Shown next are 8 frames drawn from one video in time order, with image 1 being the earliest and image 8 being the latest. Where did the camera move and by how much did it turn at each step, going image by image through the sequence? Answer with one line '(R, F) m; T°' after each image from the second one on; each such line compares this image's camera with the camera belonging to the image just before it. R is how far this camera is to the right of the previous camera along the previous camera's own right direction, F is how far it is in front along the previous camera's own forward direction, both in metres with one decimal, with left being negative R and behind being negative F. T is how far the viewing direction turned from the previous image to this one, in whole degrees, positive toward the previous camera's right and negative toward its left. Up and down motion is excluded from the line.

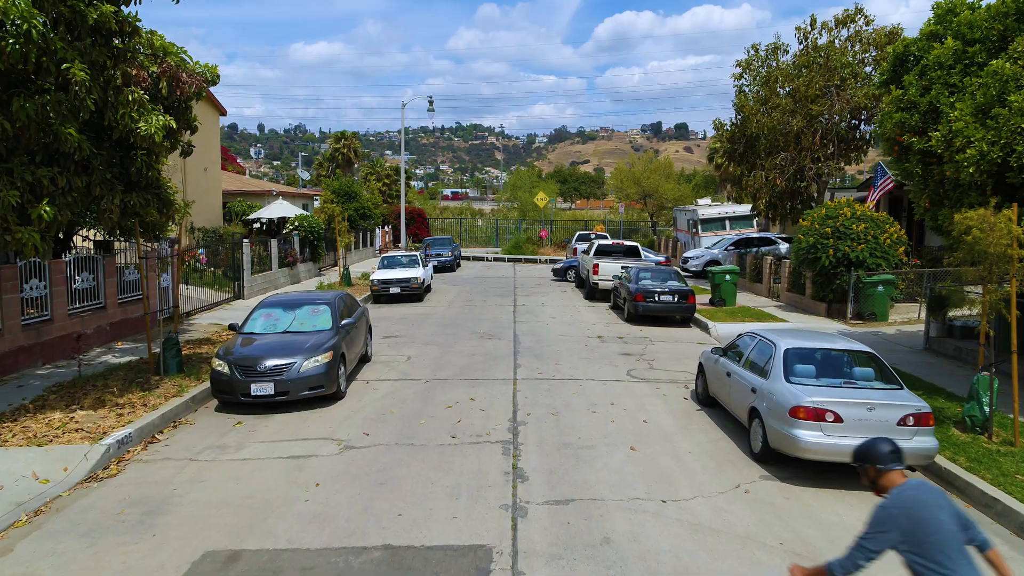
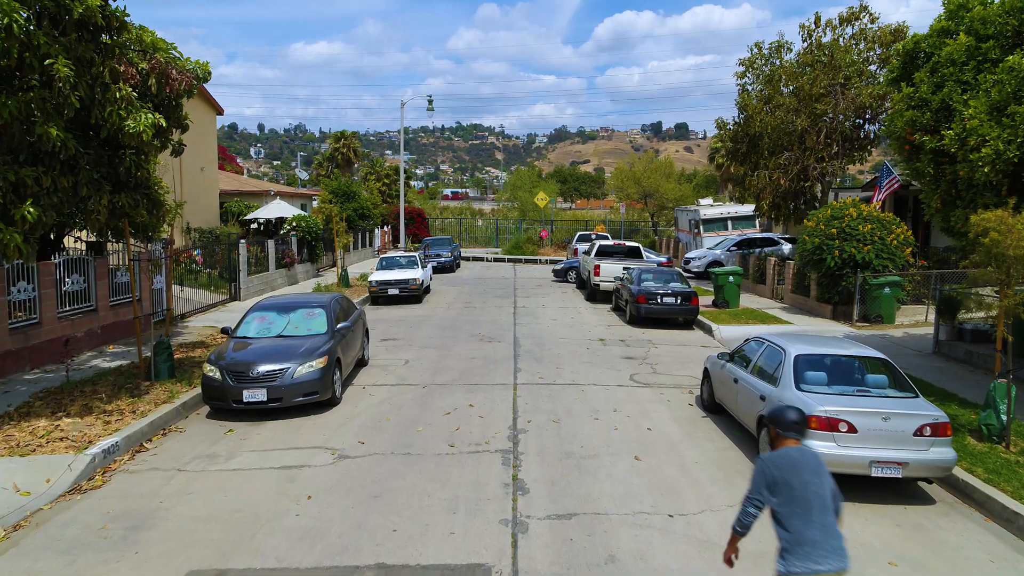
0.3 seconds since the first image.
(0.0, +0.3) m; 0°
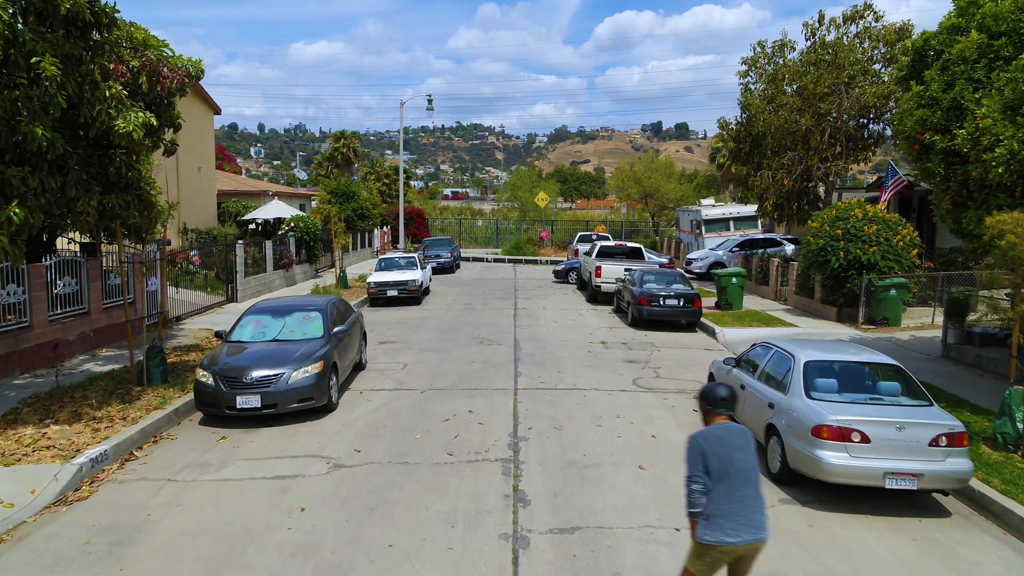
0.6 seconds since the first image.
(0.0, +0.2) m; 0°
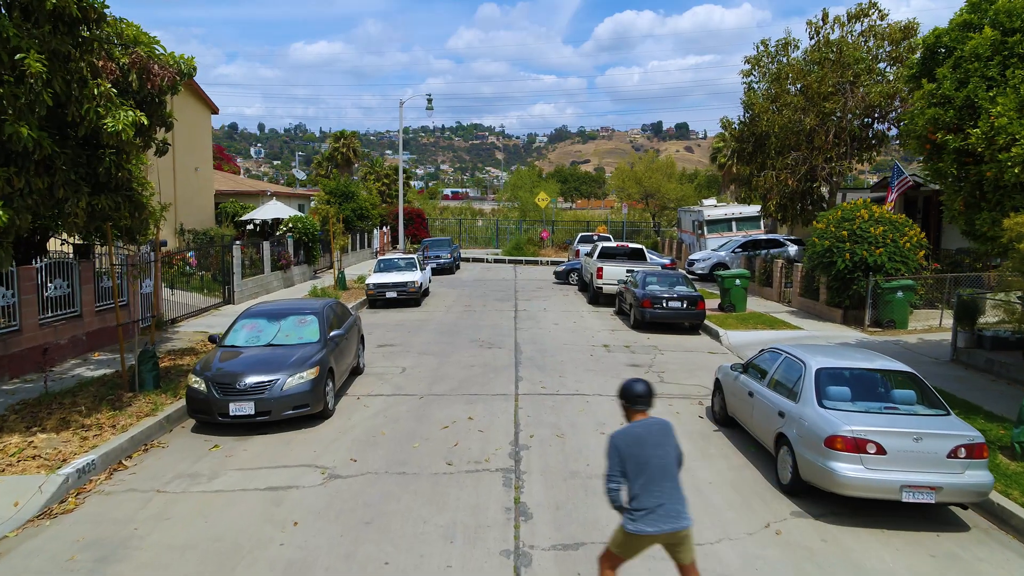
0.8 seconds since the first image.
(0.0, +0.3) m; 0°
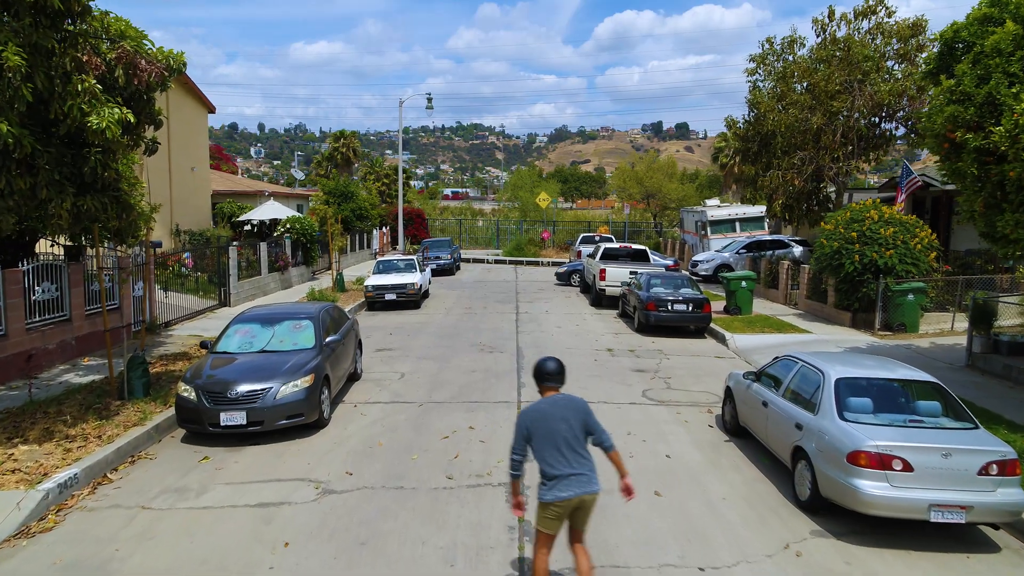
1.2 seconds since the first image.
(0.0, +0.4) m; 0°
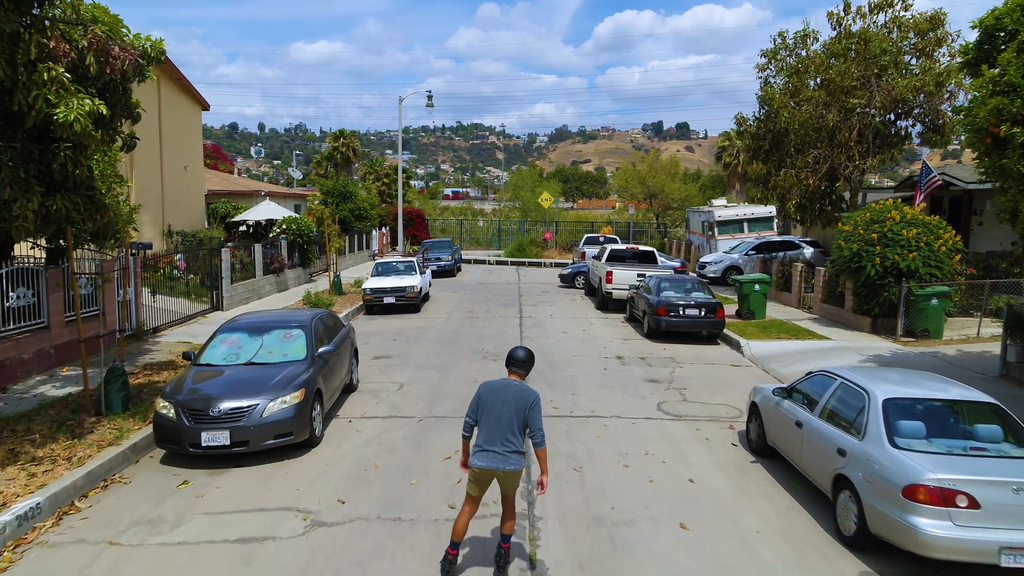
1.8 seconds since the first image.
(-0.1, +0.7) m; 0°
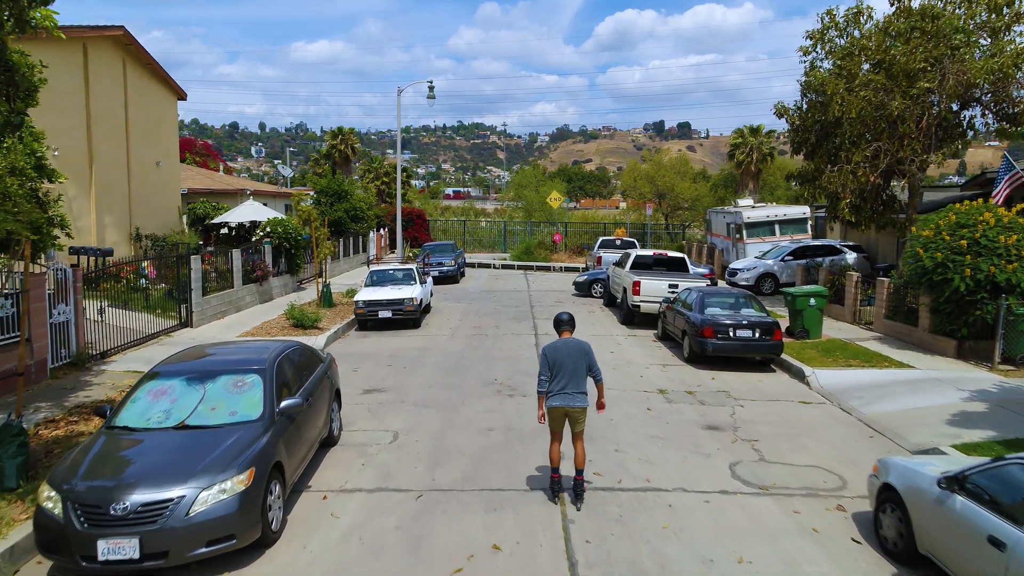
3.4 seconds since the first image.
(-0.2, +2.5) m; 0°
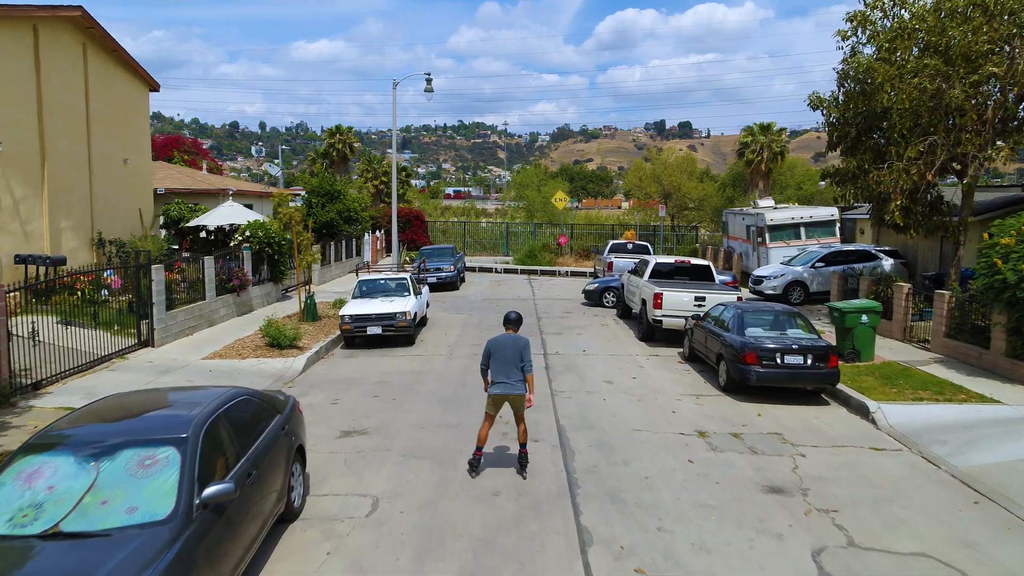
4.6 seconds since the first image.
(-0.1, +2.0) m; 0°
